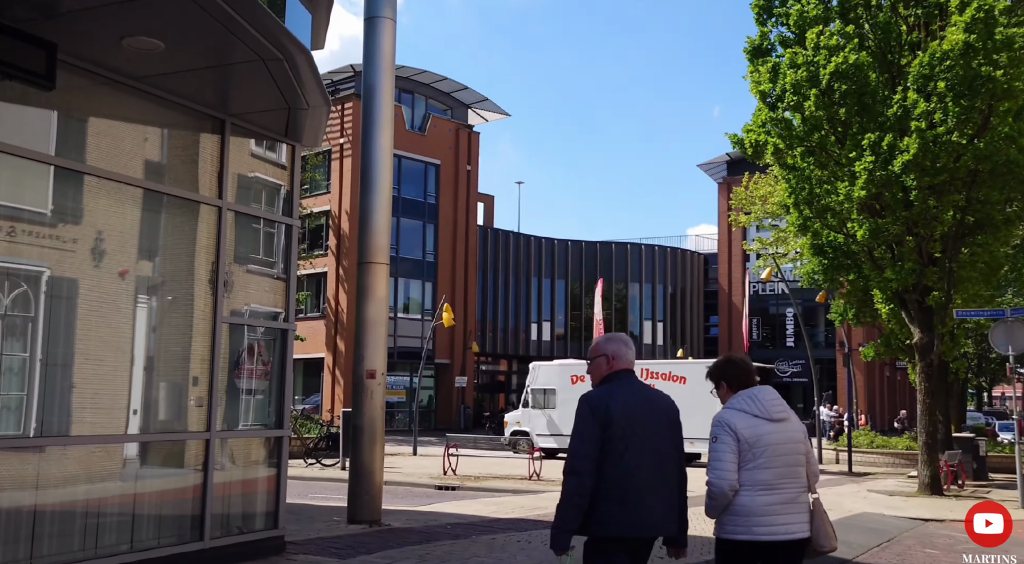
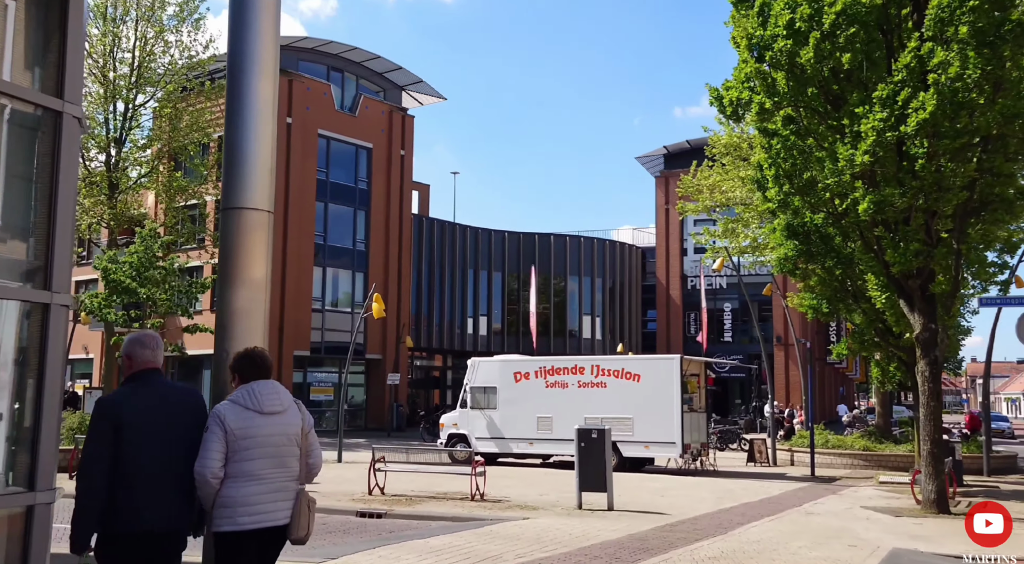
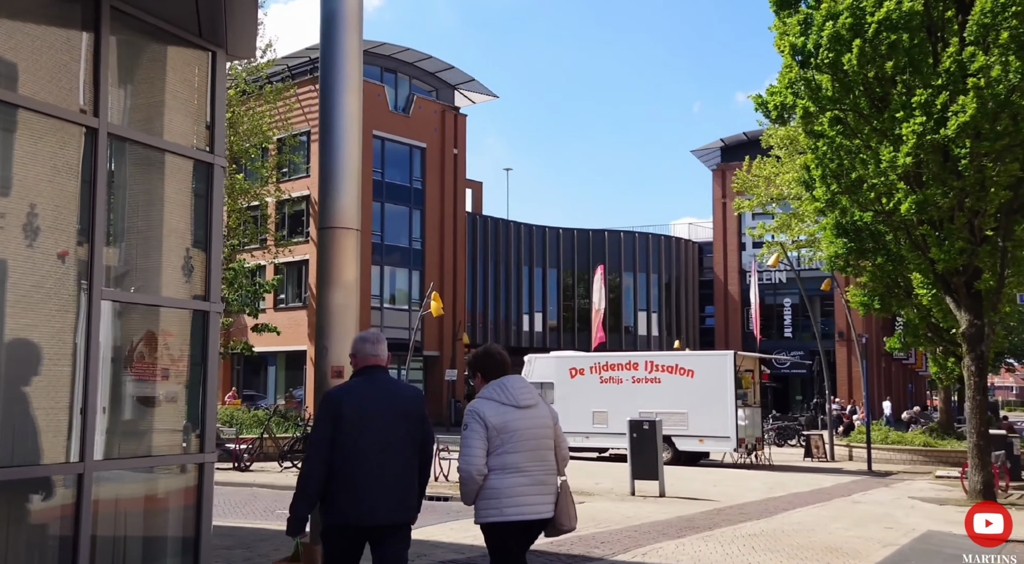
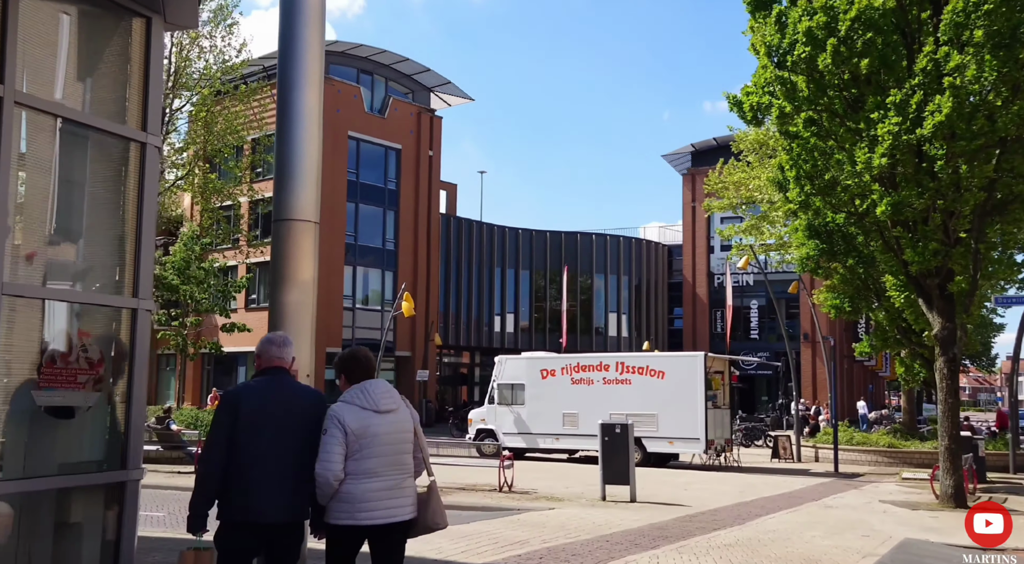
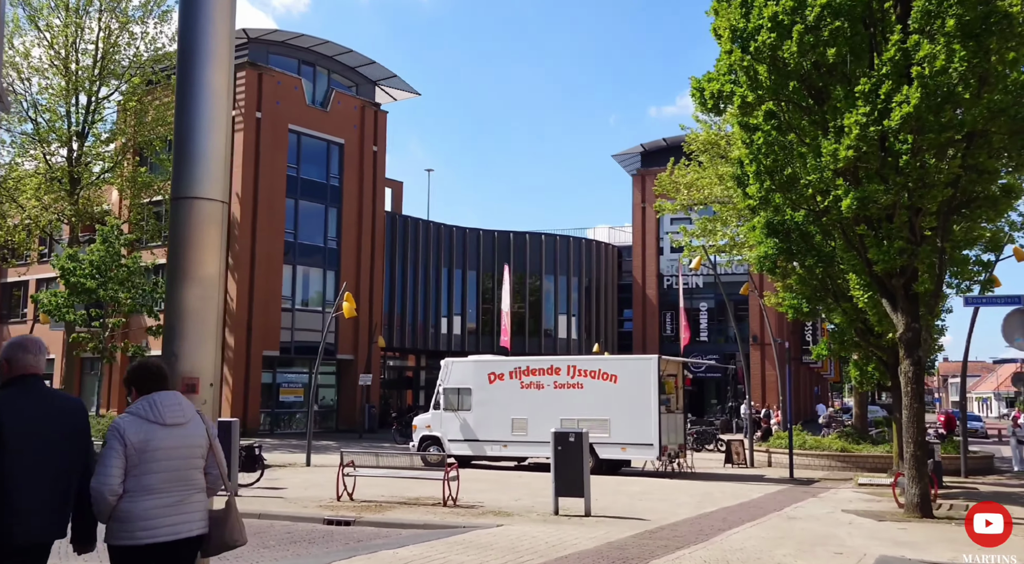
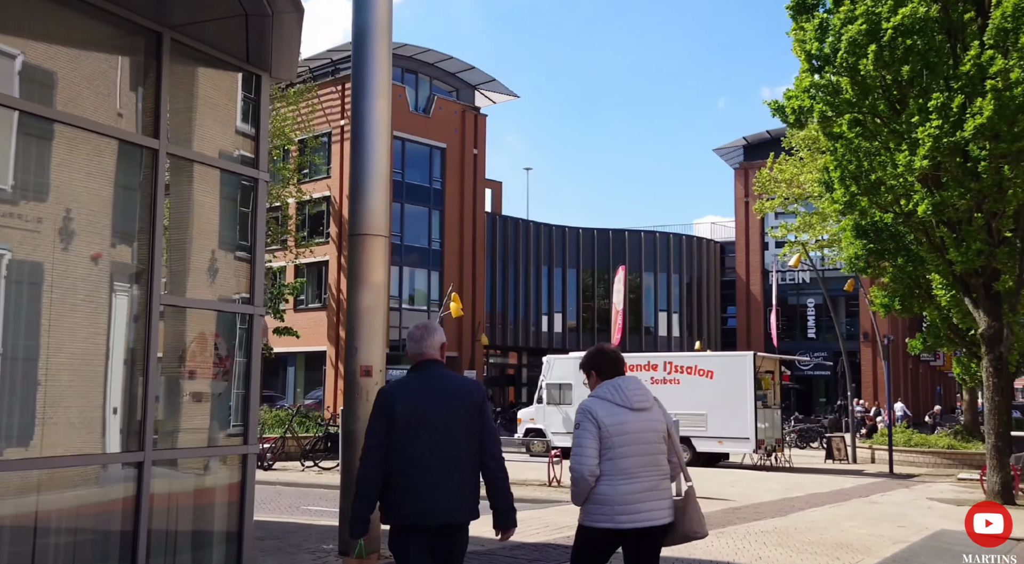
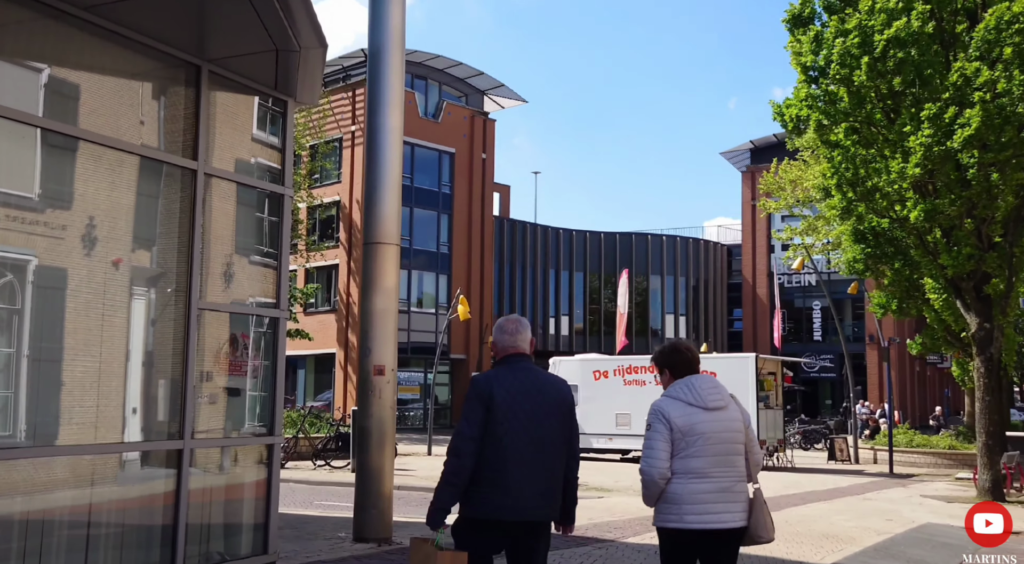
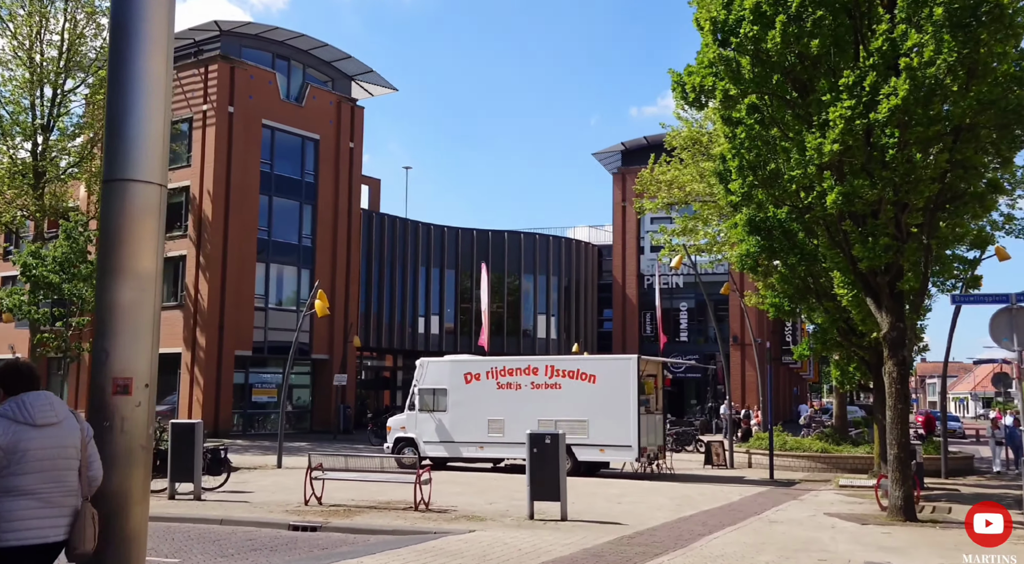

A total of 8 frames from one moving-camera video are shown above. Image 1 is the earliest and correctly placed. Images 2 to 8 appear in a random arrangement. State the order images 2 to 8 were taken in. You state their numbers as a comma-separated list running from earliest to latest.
7, 6, 3, 4, 2, 5, 8
